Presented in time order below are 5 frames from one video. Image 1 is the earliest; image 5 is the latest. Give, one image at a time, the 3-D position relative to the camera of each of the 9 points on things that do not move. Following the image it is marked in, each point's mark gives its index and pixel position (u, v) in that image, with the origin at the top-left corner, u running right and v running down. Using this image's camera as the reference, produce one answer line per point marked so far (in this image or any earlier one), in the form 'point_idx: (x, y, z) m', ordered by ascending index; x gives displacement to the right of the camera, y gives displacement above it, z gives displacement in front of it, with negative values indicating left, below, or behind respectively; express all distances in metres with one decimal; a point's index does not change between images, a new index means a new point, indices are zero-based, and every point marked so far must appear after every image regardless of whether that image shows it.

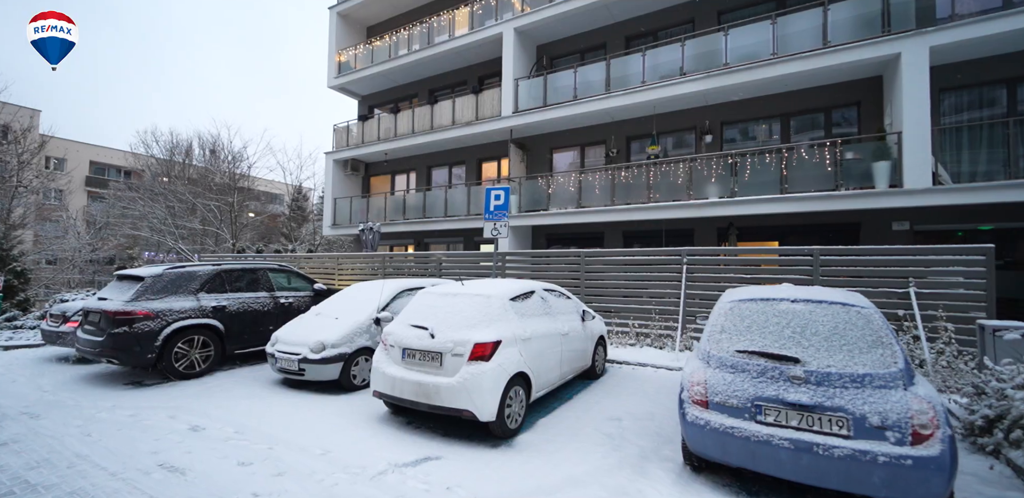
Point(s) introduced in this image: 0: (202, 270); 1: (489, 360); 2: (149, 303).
0: (-5.1, -0.3, +7.6) m
1: (-0.2, -1.1, +4.4) m
2: (-5.3, -0.8, +6.7) m
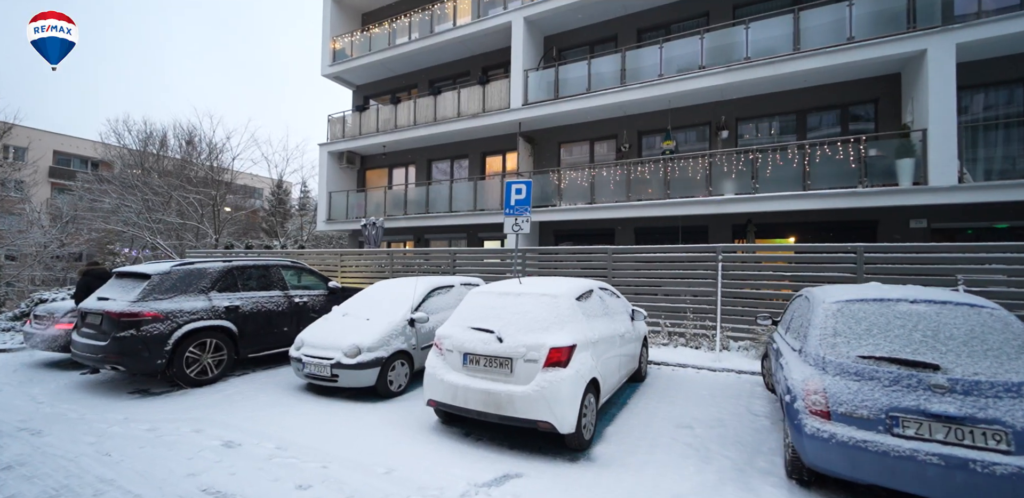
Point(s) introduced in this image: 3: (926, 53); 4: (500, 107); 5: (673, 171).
0: (-4.6, -0.3, +7.0) m
1: (+0.5, -1.0, +4.0) m
2: (-4.7, -0.7, +6.1) m
3: (+8.5, +4.0, +9.4) m
4: (-0.4, +4.4, +14.4) m
5: (+4.1, +2.0, +11.7) m
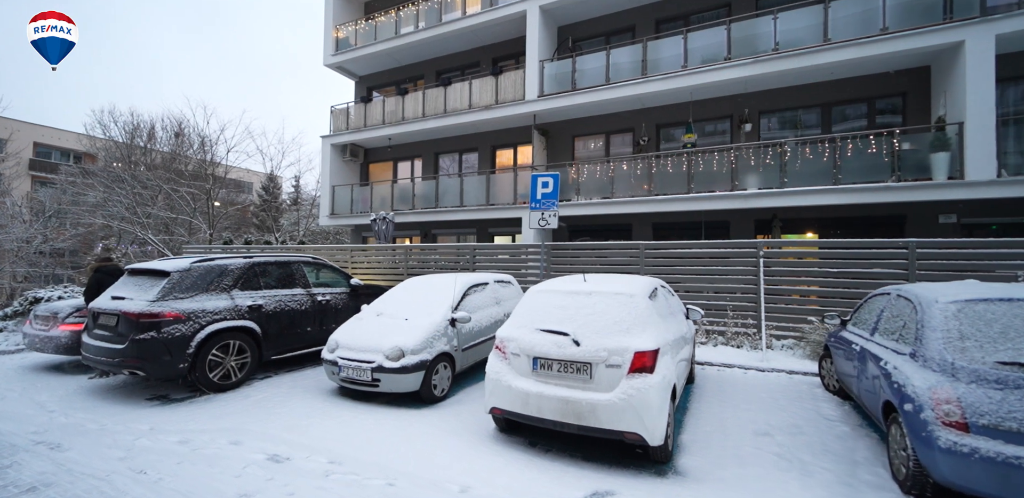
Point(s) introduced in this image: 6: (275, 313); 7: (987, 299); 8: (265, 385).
0: (-4.0, -0.2, +6.5) m
1: (+1.1, -1.0, +3.7) m
2: (-4.1, -0.7, +5.7) m
3: (+9.0, +4.1, +9.2) m
4: (0.0, +4.6, +14.0) m
5: (+4.6, +2.1, +11.5) m
6: (-3.4, -0.9, +6.6) m
7: (+3.5, -0.4, +3.3) m
8: (-3.3, -1.8, +6.2) m
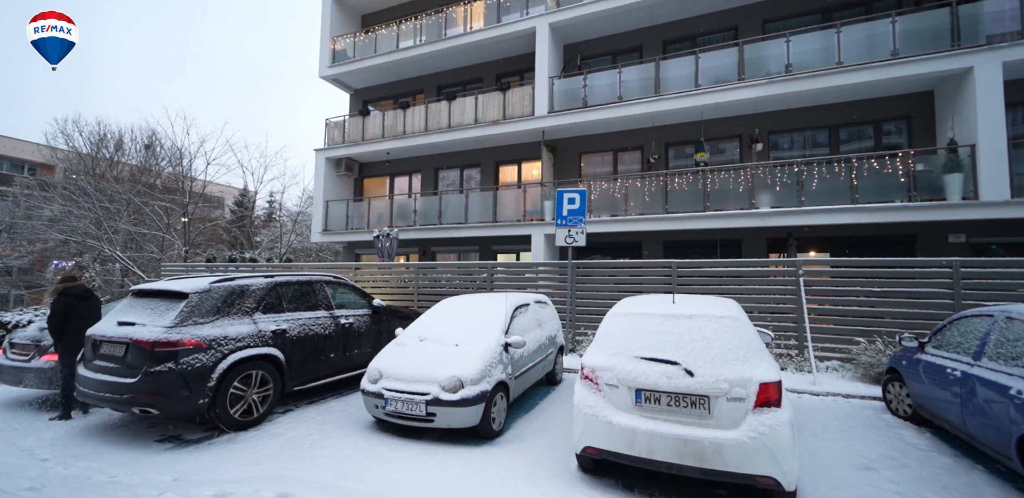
0: (-3.3, -0.4, +5.9) m
1: (+1.9, -1.1, +3.3) m
2: (-3.4, -0.9, +5.0) m
3: (+9.5, +3.7, +9.5) m
4: (+0.2, +4.0, +13.7) m
5: (+4.9, +1.6, +11.4) m
6: (-2.8, -1.2, +6.0) m
7: (+4.3, -0.5, +3.2) m
8: (-2.7, -2.1, +5.5) m
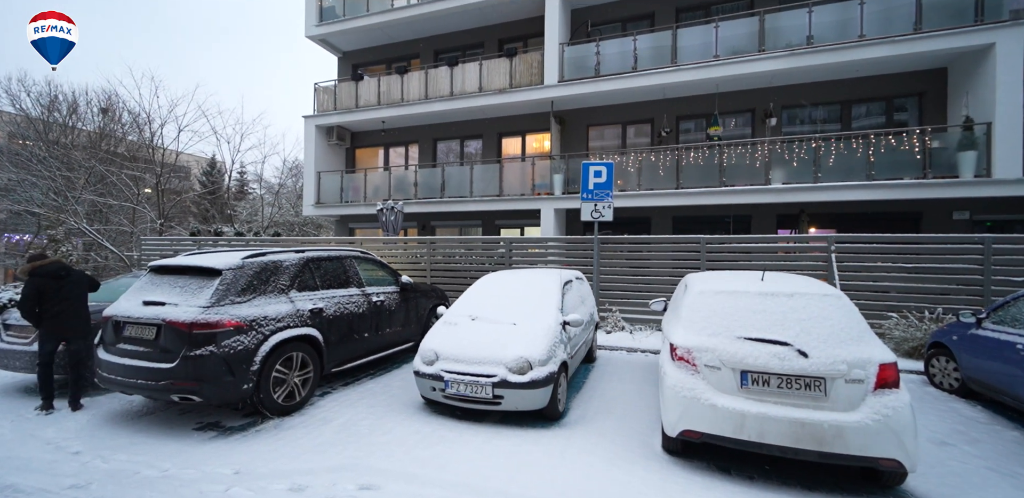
0: (-2.7, -0.1, +5.4) m
1: (+2.7, -1.0, +3.2) m
2: (-2.8, -0.6, +4.6) m
3: (+9.9, +4.2, +9.5) m
4: (+0.4, +4.8, +13.2) m
5: (+5.3, +2.2, +11.3) m
6: (-2.1, -0.8, +5.6) m
7: (+5.1, -0.3, +3.1) m
8: (-2.0, -1.8, +5.2) m
